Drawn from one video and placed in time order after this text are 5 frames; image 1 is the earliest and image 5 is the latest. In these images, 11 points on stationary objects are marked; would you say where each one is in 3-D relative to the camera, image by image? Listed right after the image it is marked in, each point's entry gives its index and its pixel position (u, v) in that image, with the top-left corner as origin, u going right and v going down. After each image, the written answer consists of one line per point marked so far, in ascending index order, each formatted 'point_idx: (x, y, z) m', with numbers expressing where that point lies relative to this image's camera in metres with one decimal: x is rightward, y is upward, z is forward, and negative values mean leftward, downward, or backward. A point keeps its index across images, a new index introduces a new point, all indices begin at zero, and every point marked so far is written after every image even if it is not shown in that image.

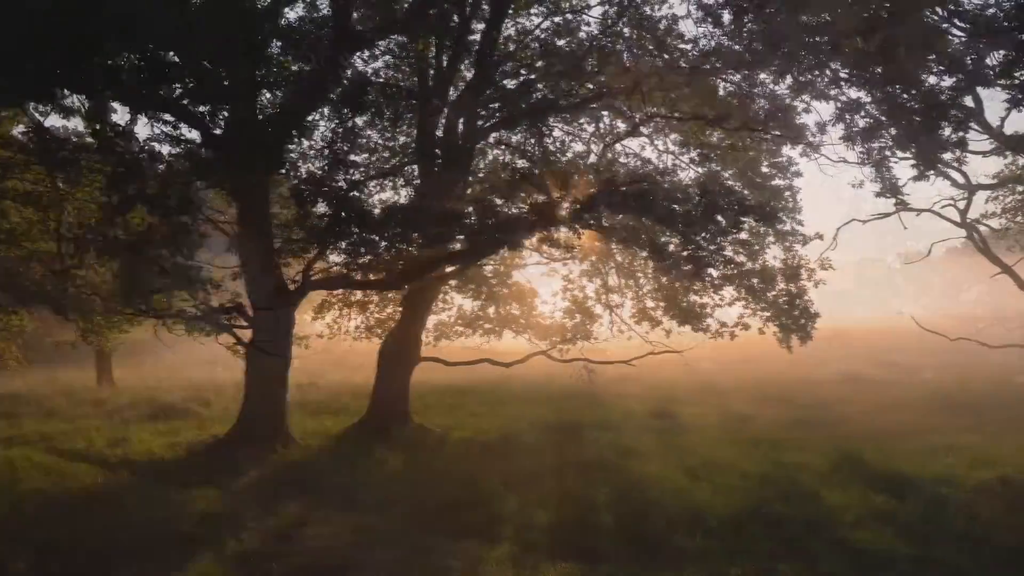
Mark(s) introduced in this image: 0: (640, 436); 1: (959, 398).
0: (+4.8, -5.5, +12.5) m
1: (+21.4, -5.4, +16.3) m
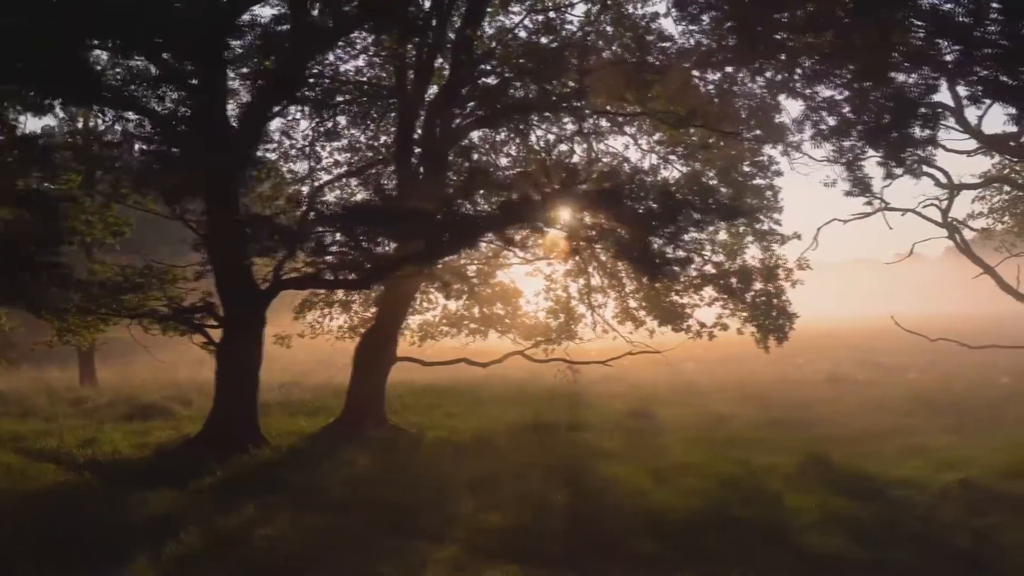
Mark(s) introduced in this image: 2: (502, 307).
0: (+3.8, -5.5, +12.4) m
1: (+20.4, -5.4, +16.1) m
2: (-0.5, -1.1, +19.8) m
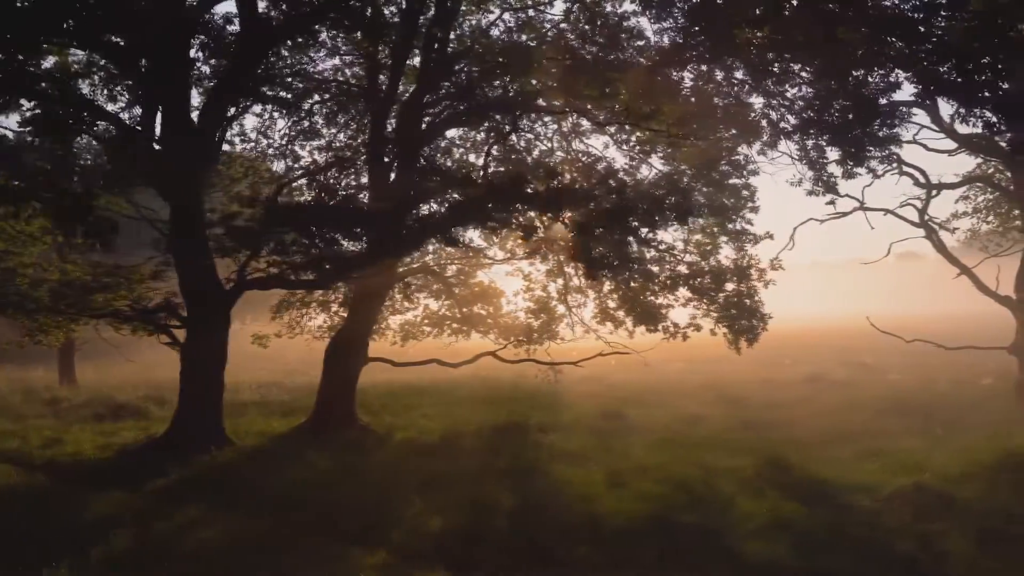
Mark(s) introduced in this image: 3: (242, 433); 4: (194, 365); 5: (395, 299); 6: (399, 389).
0: (+2.6, -5.5, +12.3) m
1: (+19.2, -5.4, +16.0) m
2: (-1.6, -1.1, +19.7) m
3: (-10.8, -5.8, +13.4) m
4: (-11.2, -2.7, +11.8) m
5: (-6.9, -0.6, +19.9) m
6: (-6.7, -6.0, +19.7) m
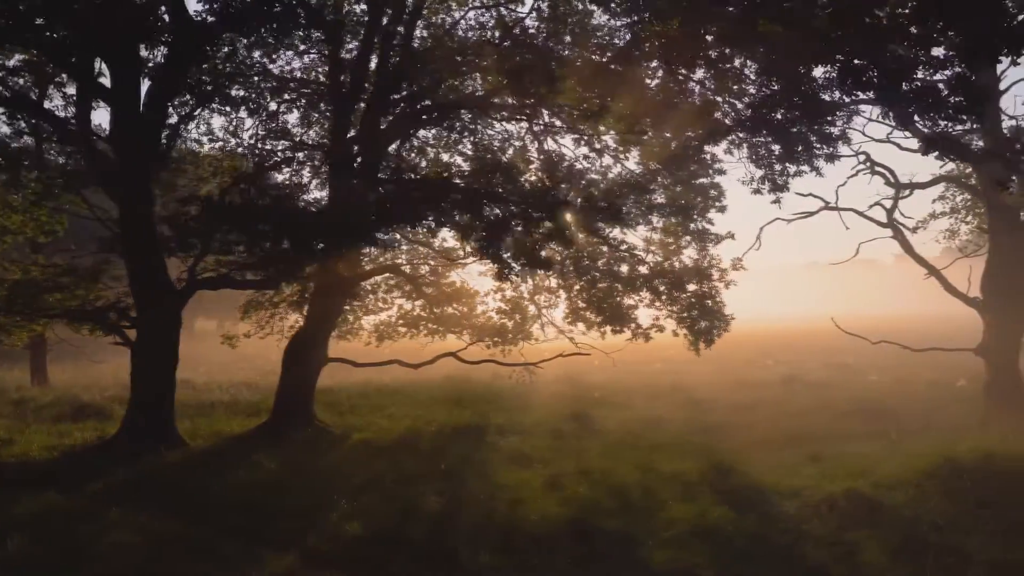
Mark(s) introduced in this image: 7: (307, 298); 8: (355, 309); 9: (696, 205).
0: (+1.0, -5.6, +12.1) m
1: (+17.6, -5.5, +15.8) m
2: (-3.2, -1.1, +19.6) m
3: (-12.4, -5.8, +13.3) m
4: (-12.8, -2.7, +11.7) m
5: (-8.5, -0.6, +19.8) m
6: (-8.3, -6.0, +19.6) m
7: (-9.8, -0.4, +15.7) m
8: (-9.1, -1.2, +19.7) m
9: (+8.0, +3.6, +14.7) m
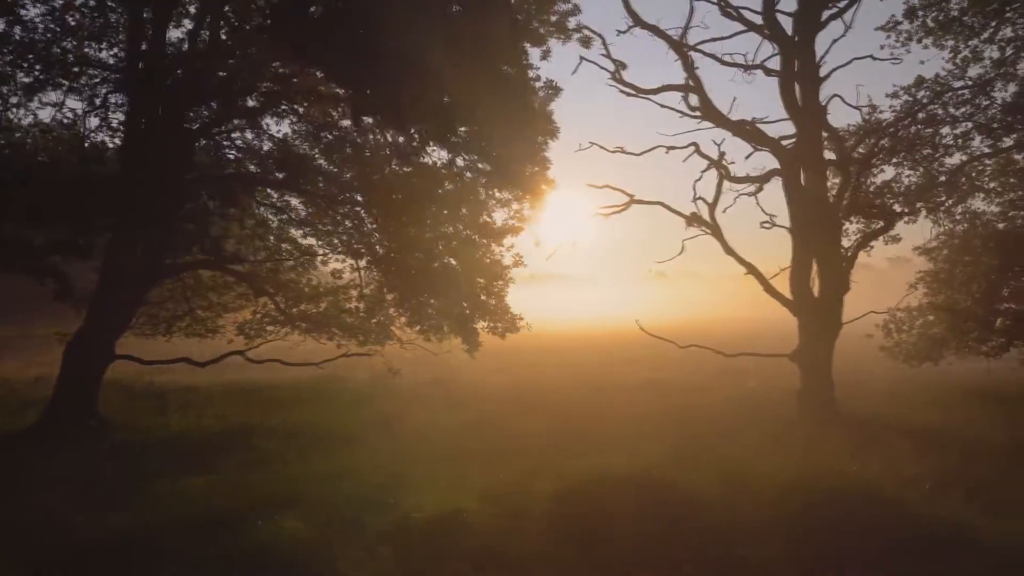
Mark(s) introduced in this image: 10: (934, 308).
0: (-7.4, -5.4, +11.5) m
1: (+9.3, -5.5, +14.9) m
2: (-11.4, -1.0, +19.0) m
3: (-20.8, -5.5, +12.8) m
4: (-21.1, -2.4, +11.2) m
5: (-16.7, -0.4, +19.3) m
6: (-16.6, -5.8, +19.1) m
7: (-18.0, -0.2, +15.2) m
8: (-17.3, -1.0, +19.2) m
9: (-0.2, +3.7, +14.0) m
10: (+23.7, -1.1, +18.6) m
